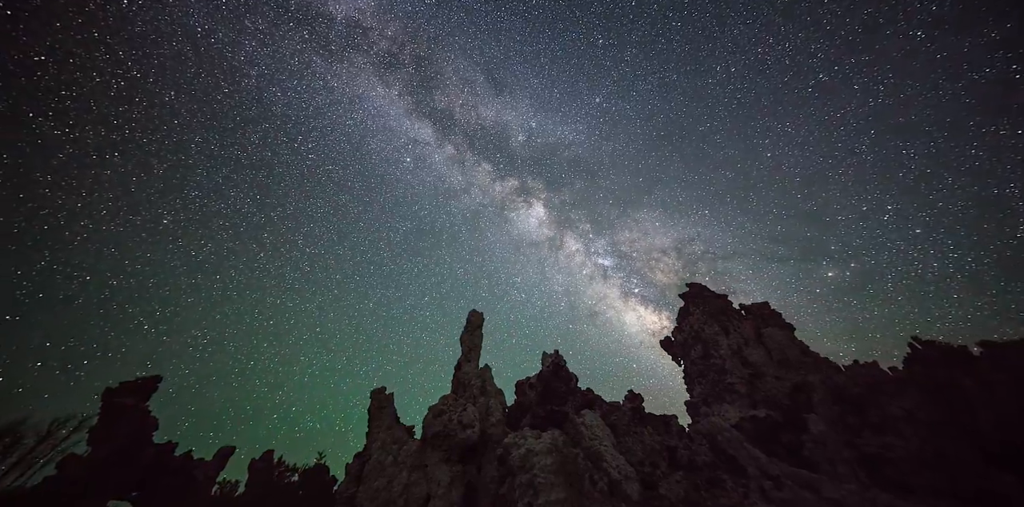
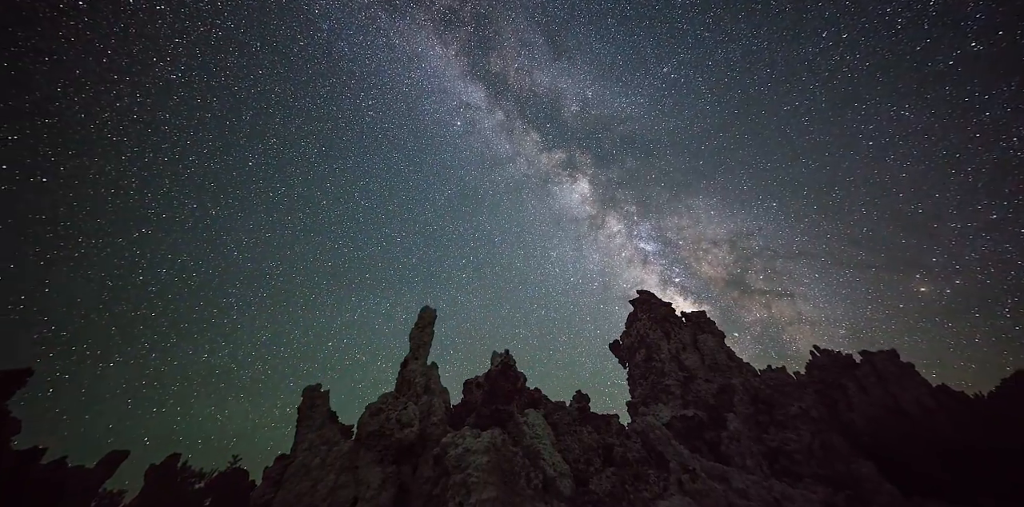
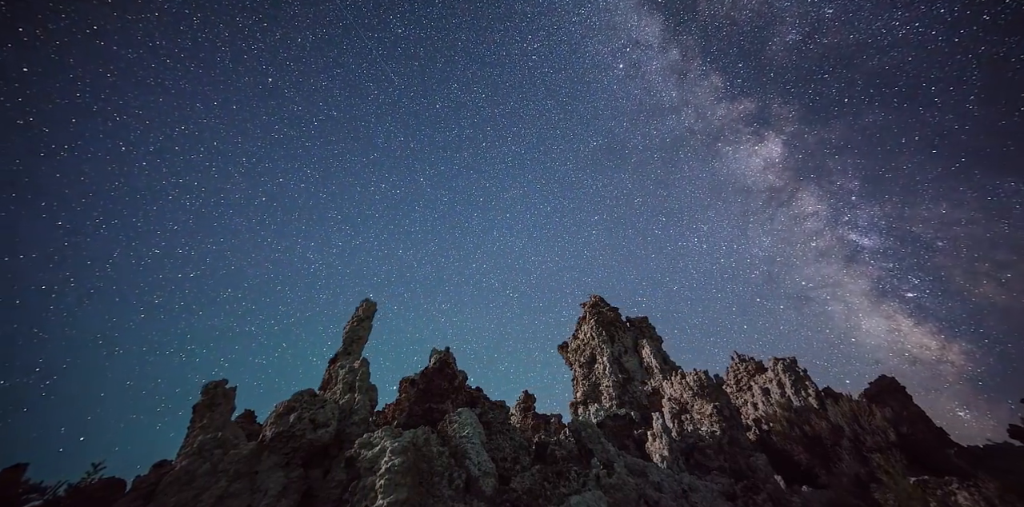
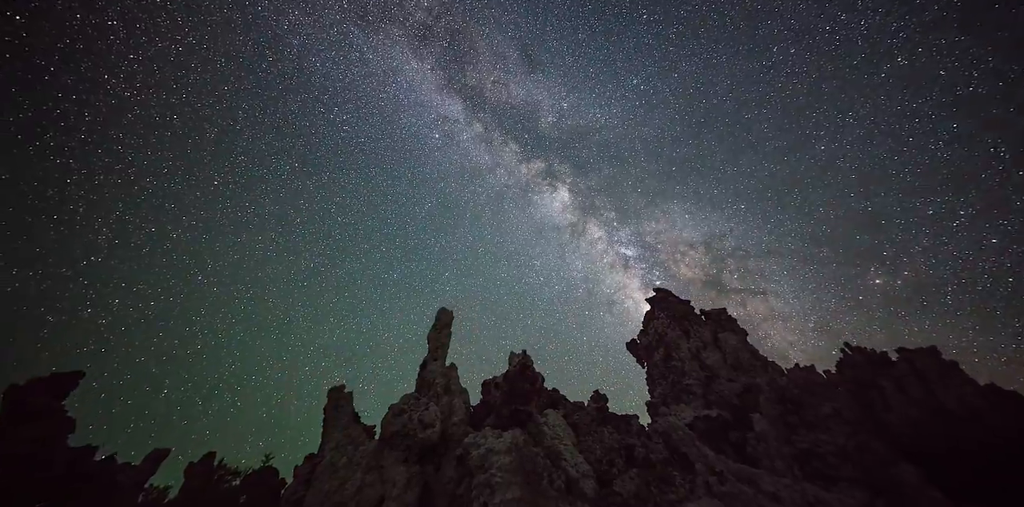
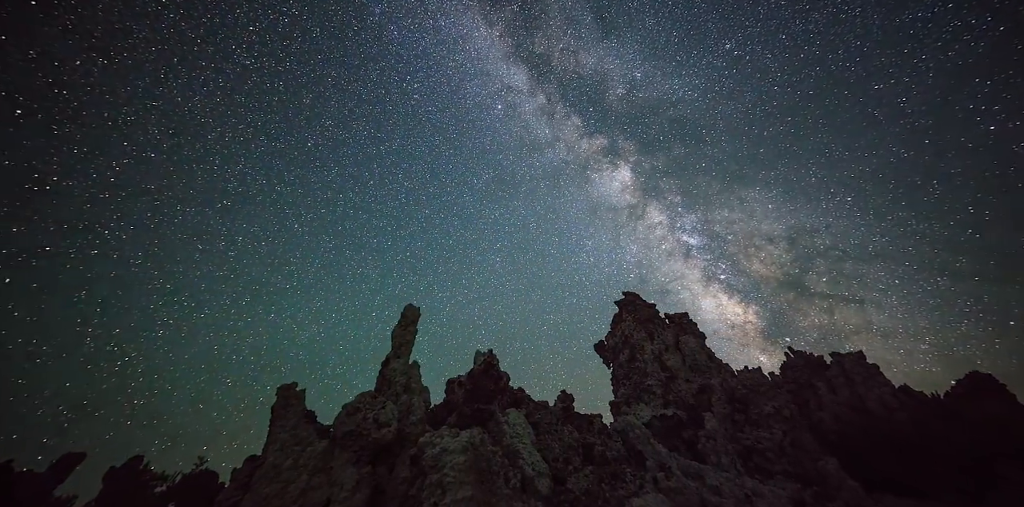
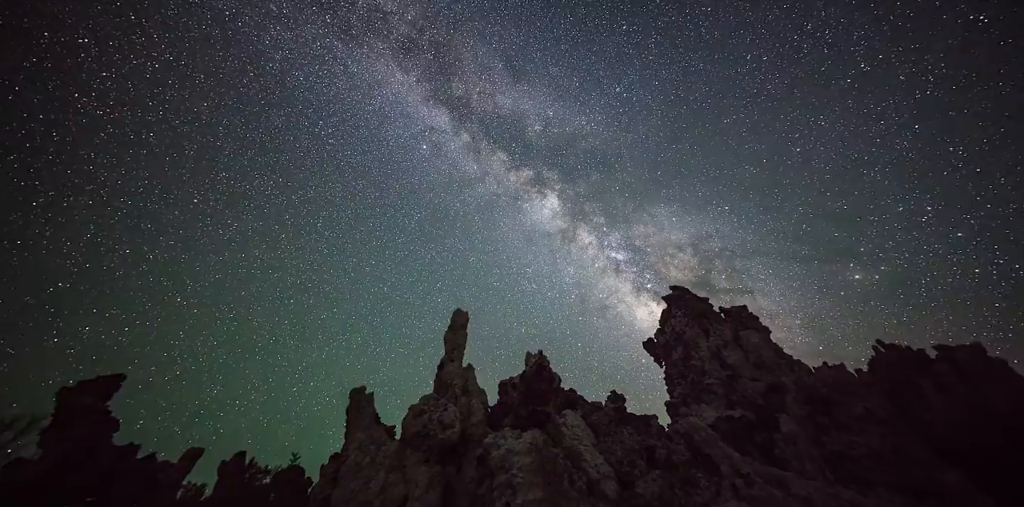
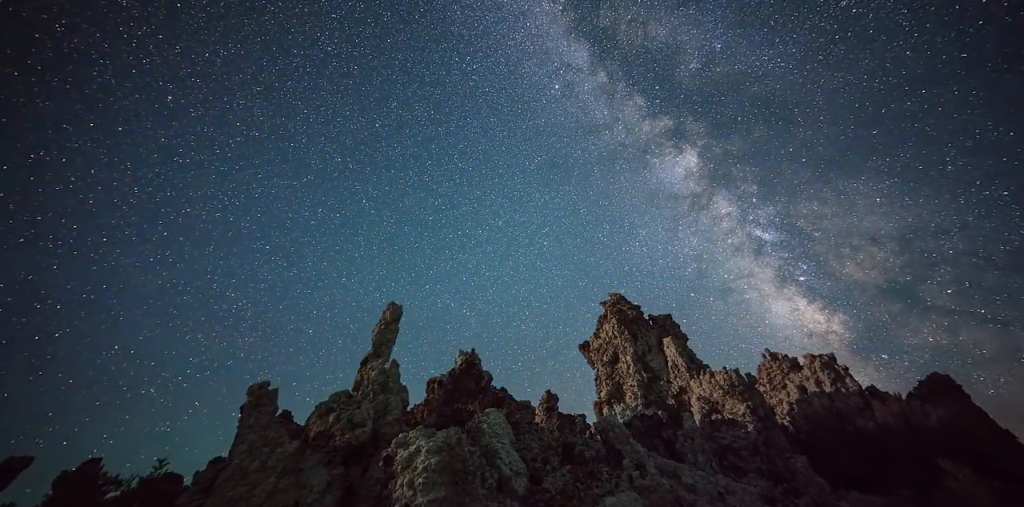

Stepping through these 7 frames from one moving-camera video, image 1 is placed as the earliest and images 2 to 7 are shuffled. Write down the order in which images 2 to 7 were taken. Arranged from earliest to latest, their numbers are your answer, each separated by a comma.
6, 4, 2, 5, 7, 3
